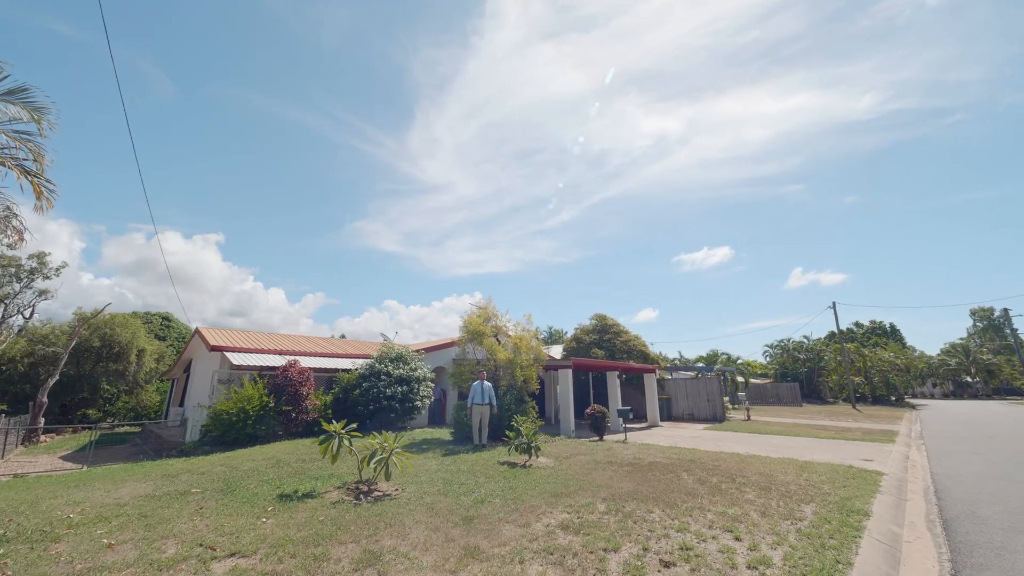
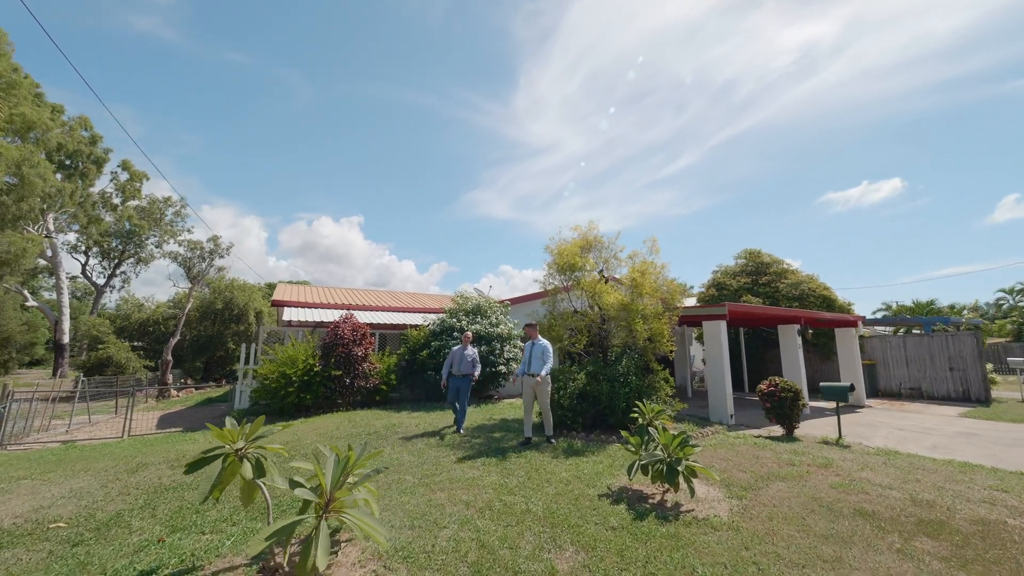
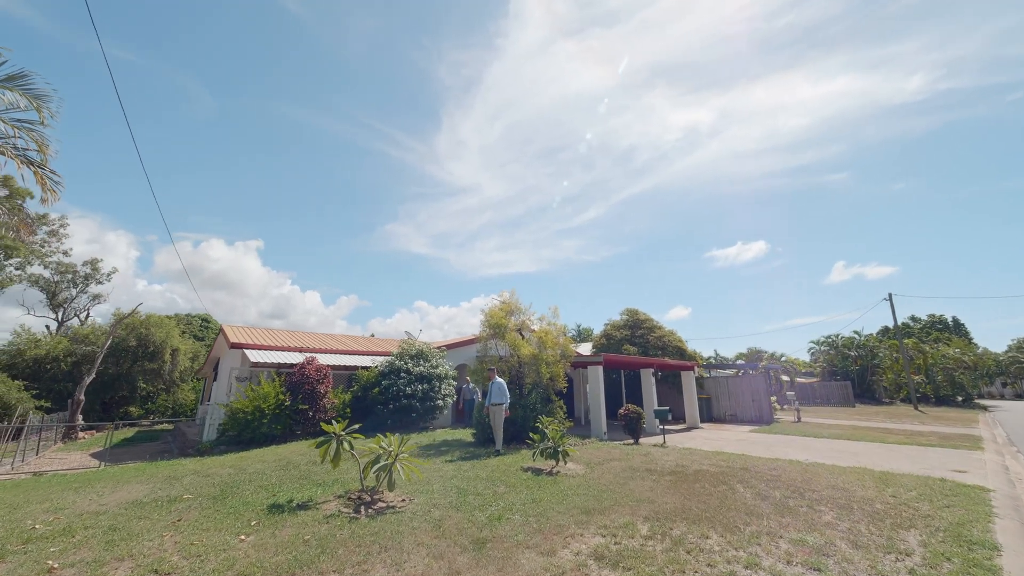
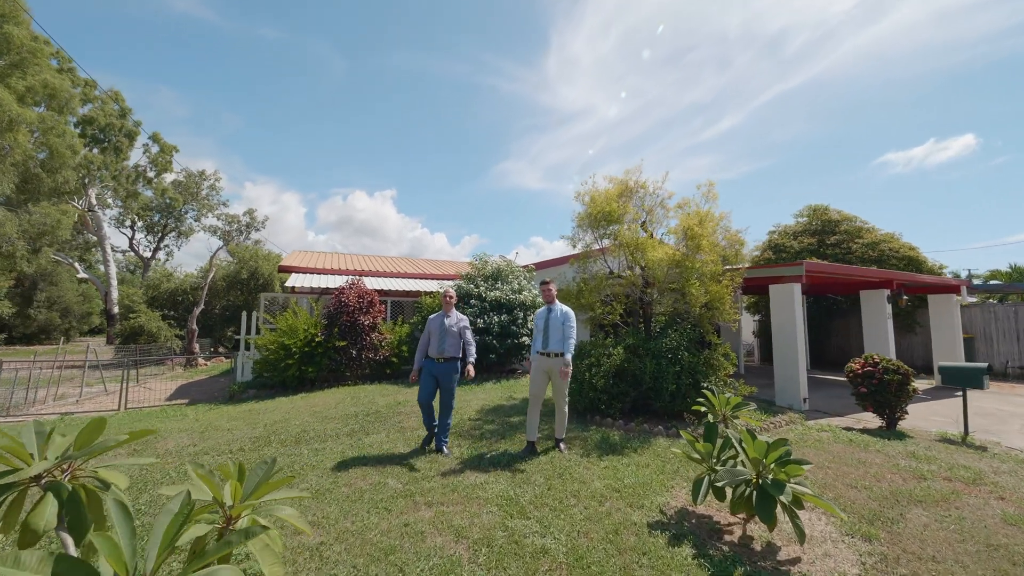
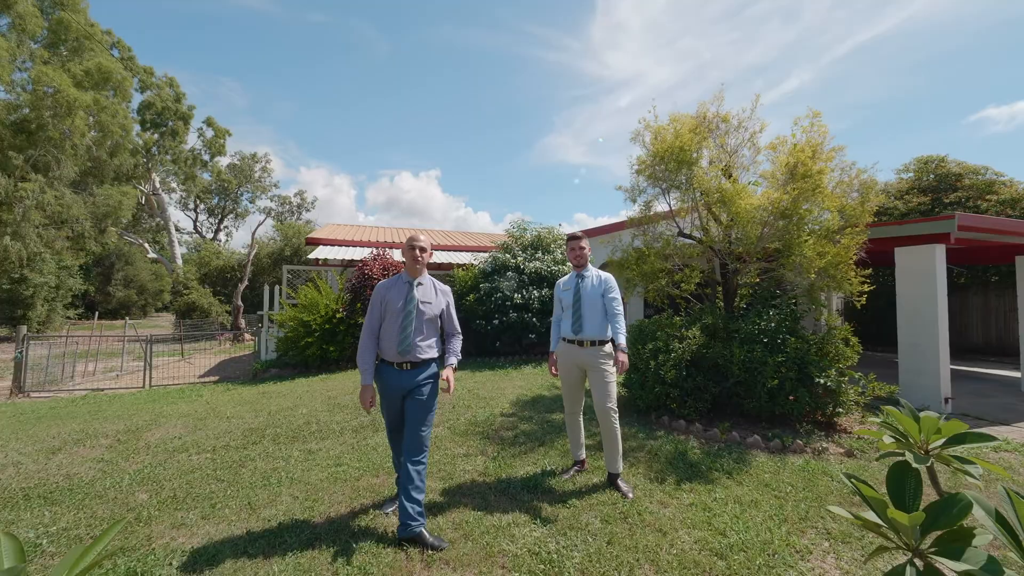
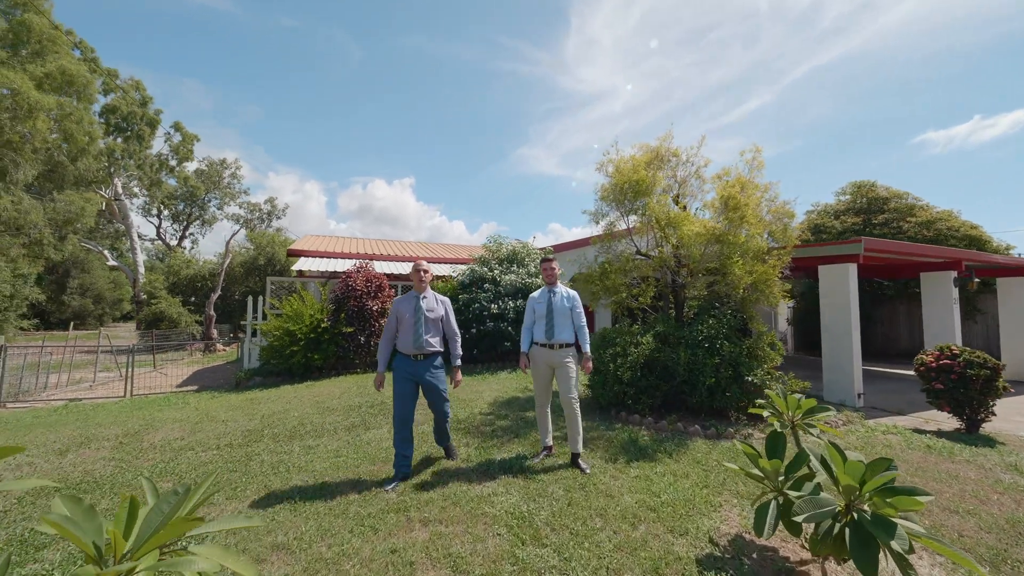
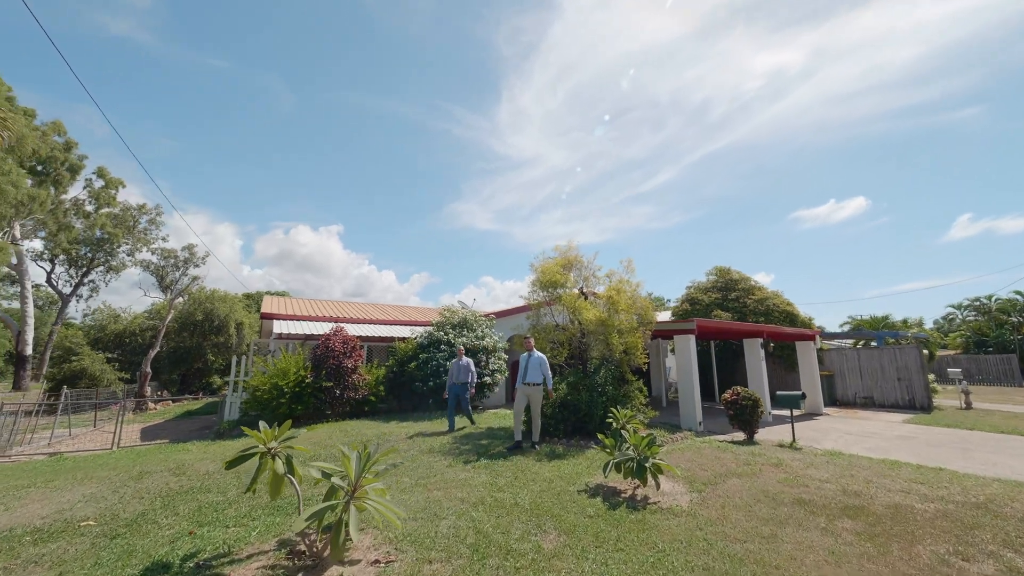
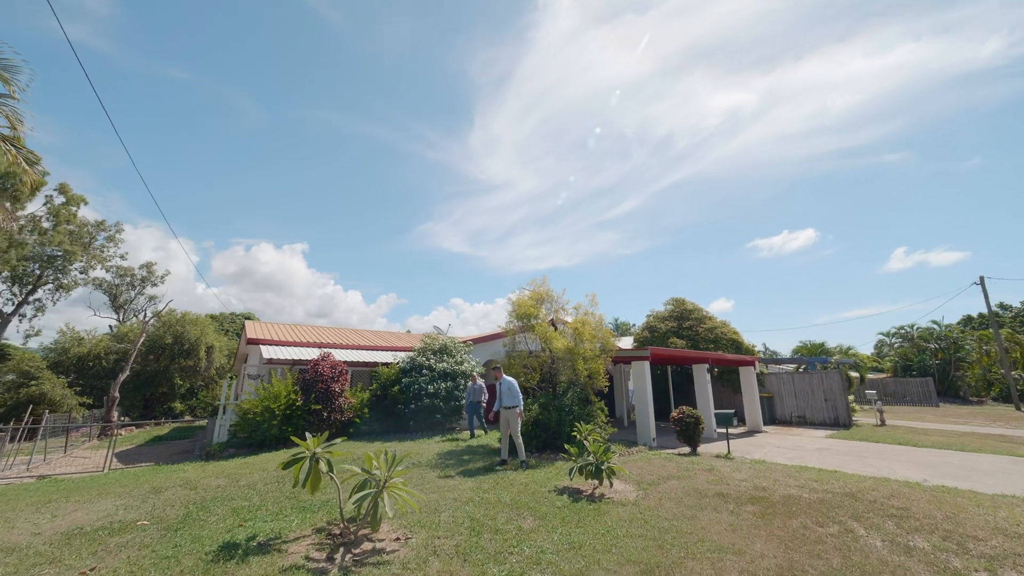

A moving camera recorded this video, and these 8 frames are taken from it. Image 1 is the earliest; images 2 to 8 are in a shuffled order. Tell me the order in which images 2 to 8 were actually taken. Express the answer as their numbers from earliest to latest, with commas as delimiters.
3, 8, 7, 2, 4, 6, 5
